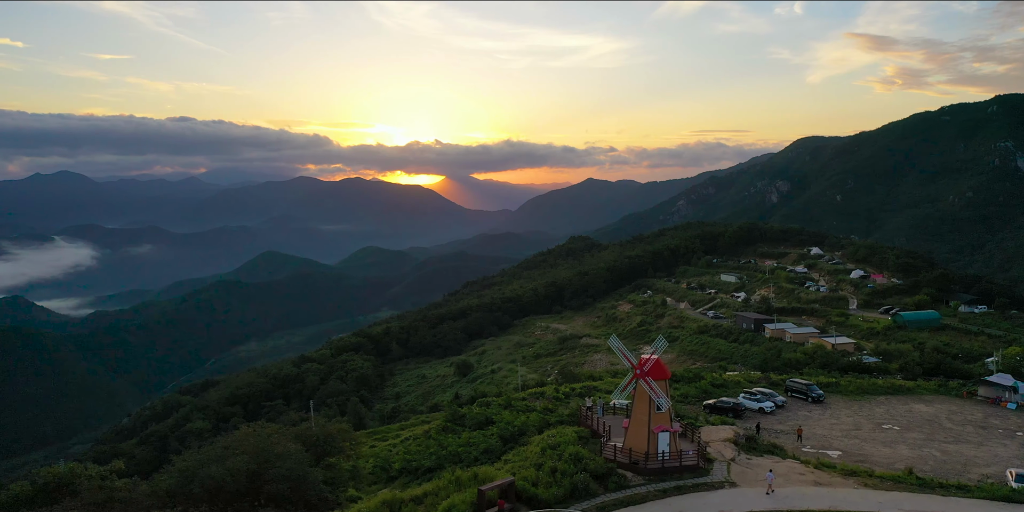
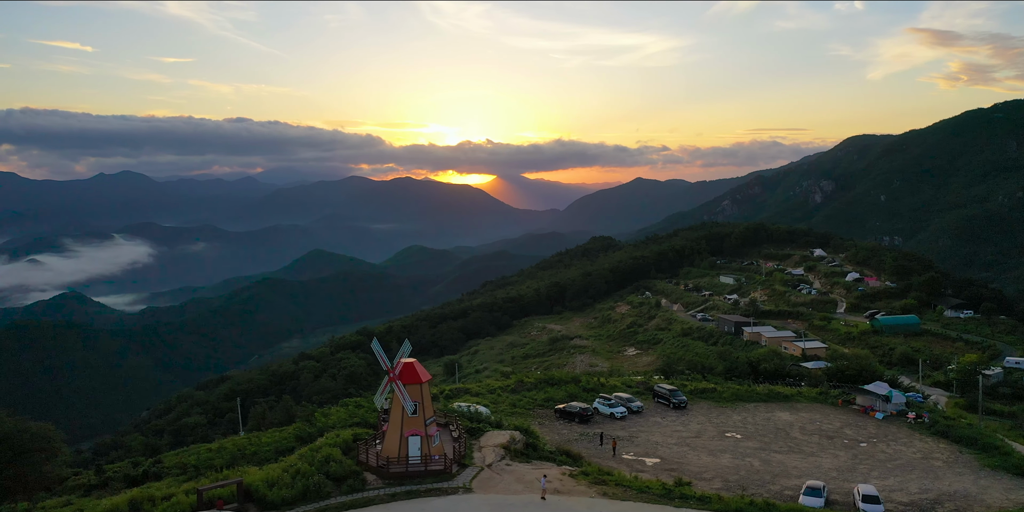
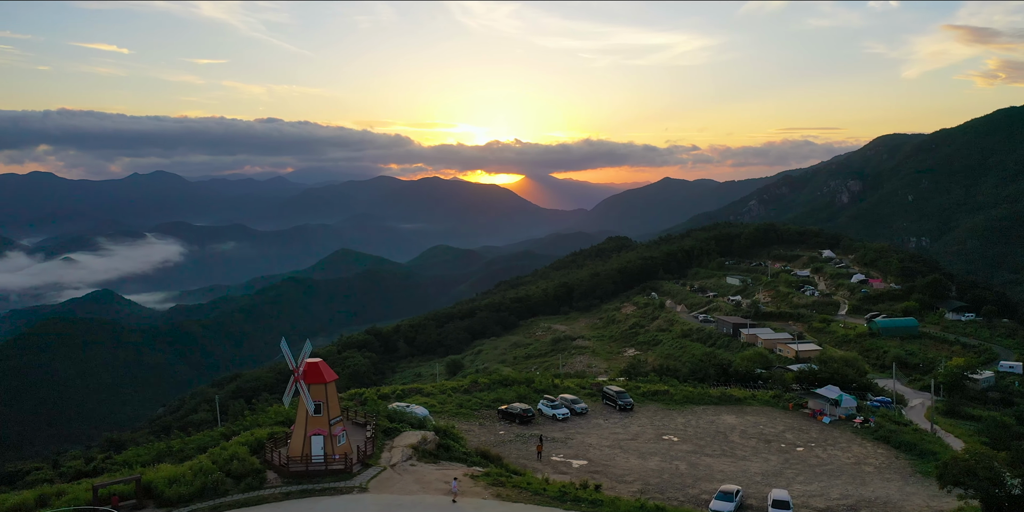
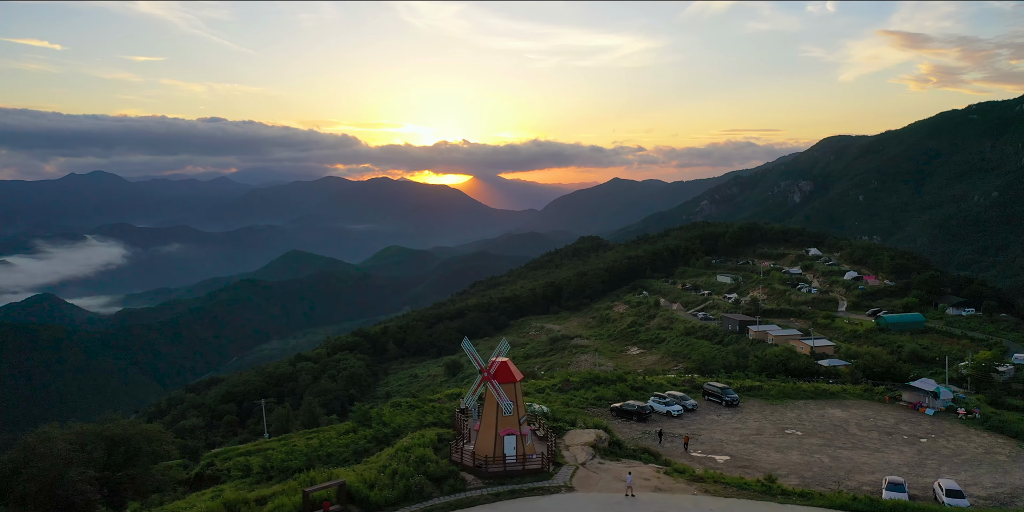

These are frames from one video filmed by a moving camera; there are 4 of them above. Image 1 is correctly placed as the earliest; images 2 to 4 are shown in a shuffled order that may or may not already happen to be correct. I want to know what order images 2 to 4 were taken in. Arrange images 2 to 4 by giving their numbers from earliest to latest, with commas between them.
4, 2, 3
